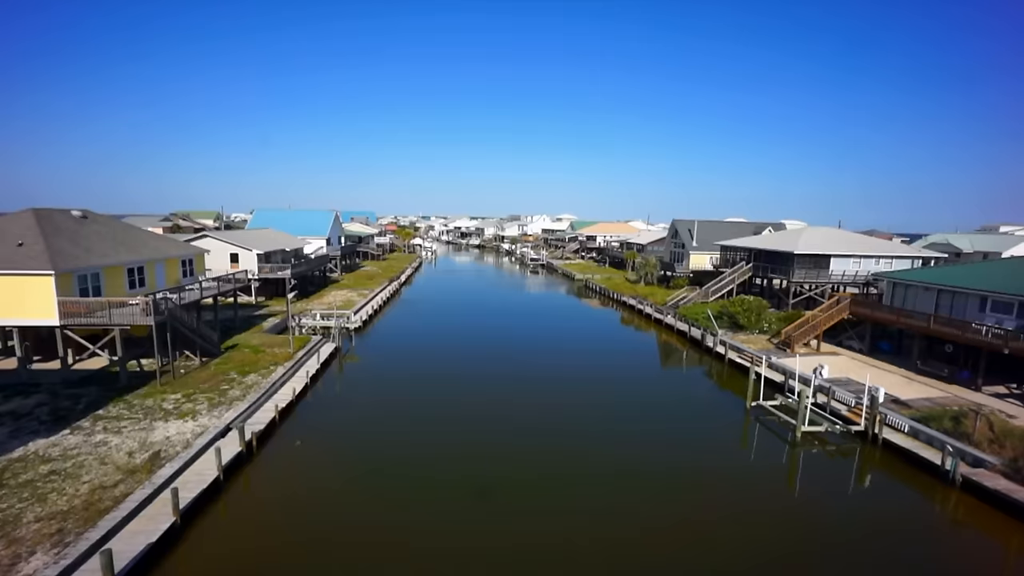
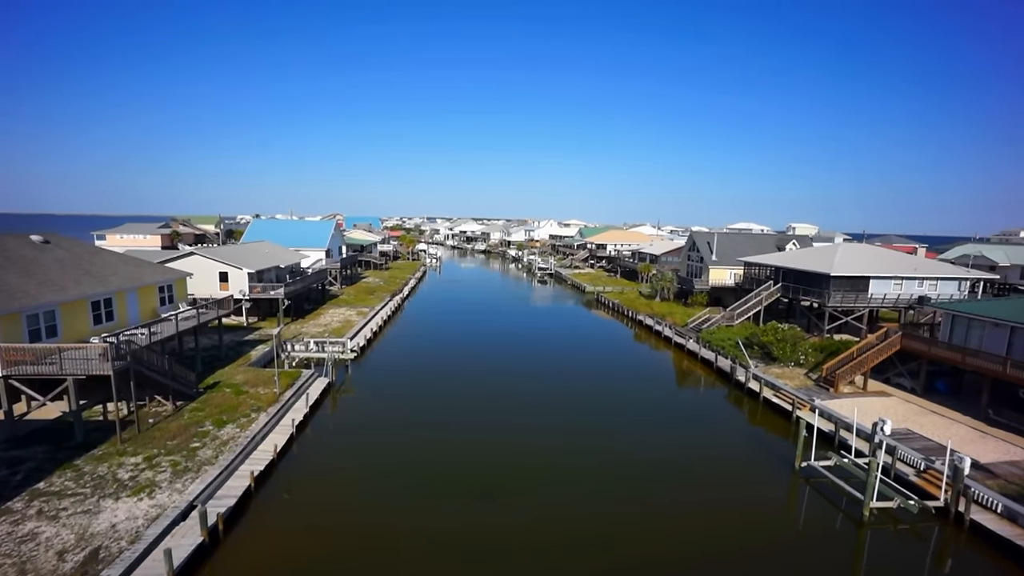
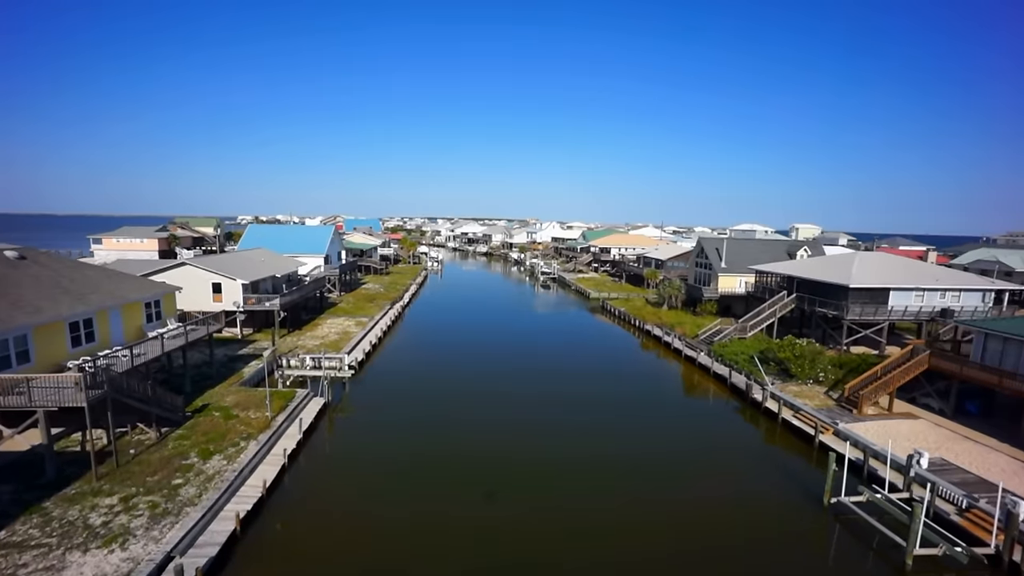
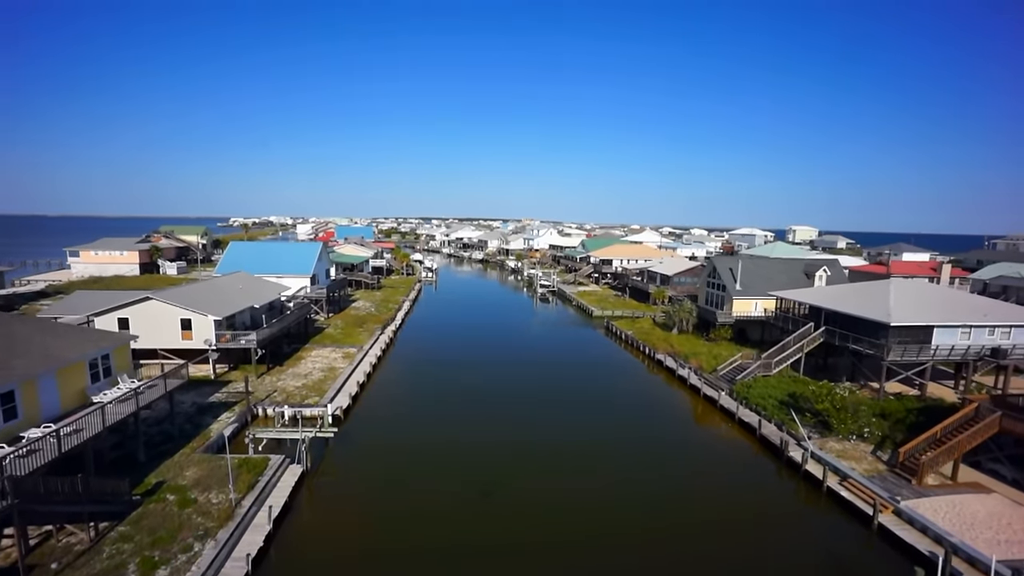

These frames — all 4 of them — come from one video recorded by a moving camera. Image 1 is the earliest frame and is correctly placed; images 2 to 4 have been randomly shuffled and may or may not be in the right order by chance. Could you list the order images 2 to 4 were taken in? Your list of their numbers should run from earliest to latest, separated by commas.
2, 3, 4
